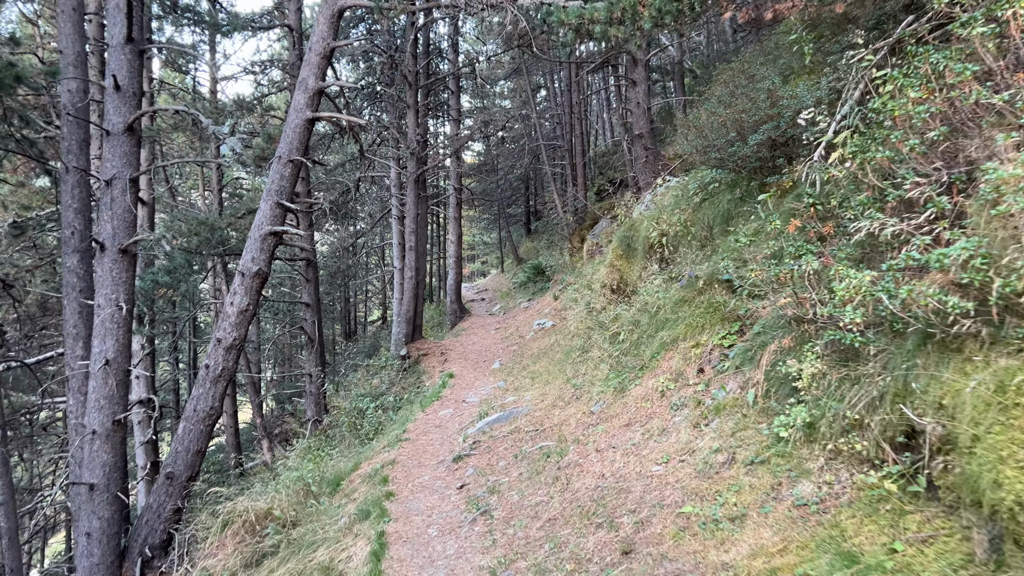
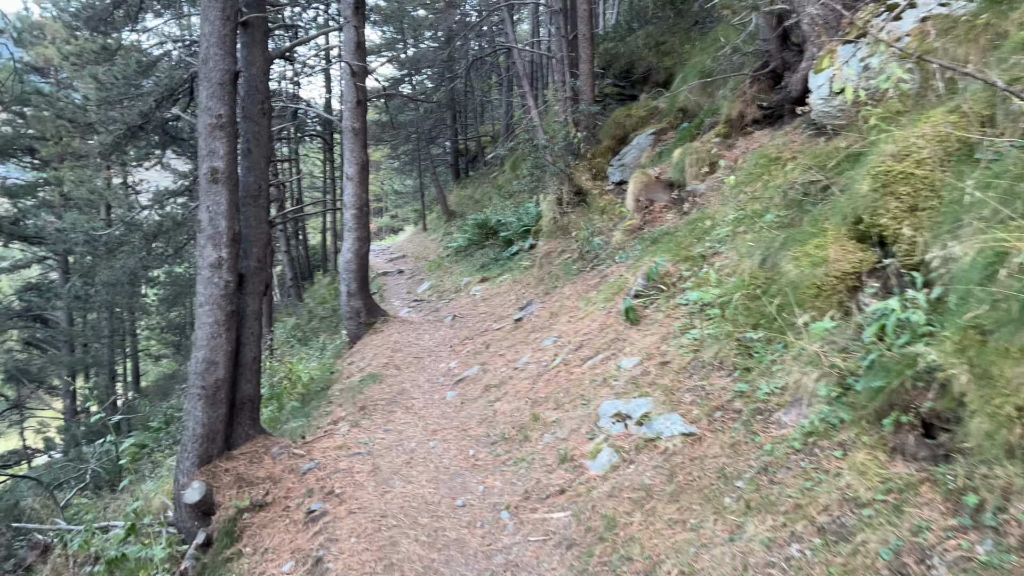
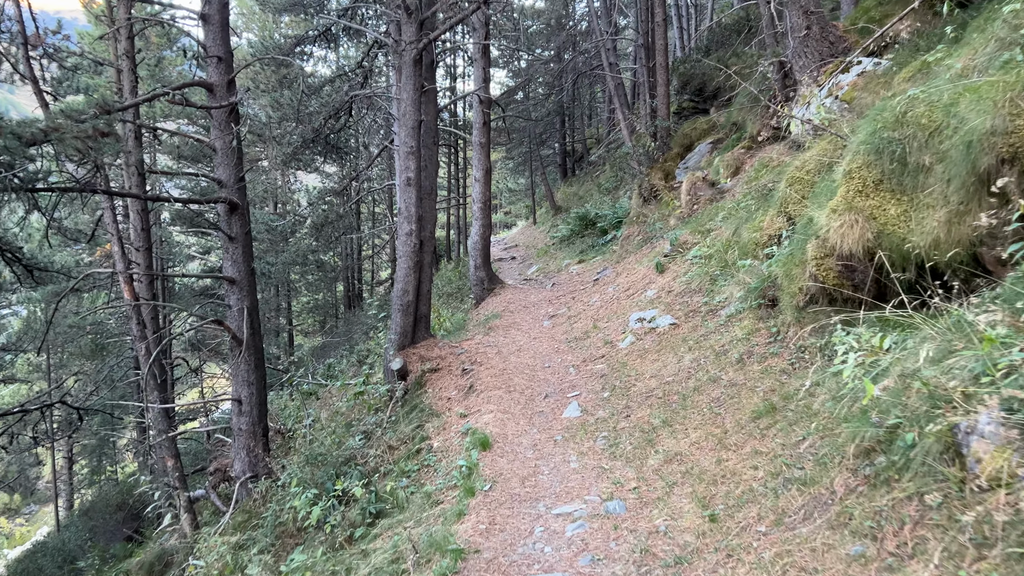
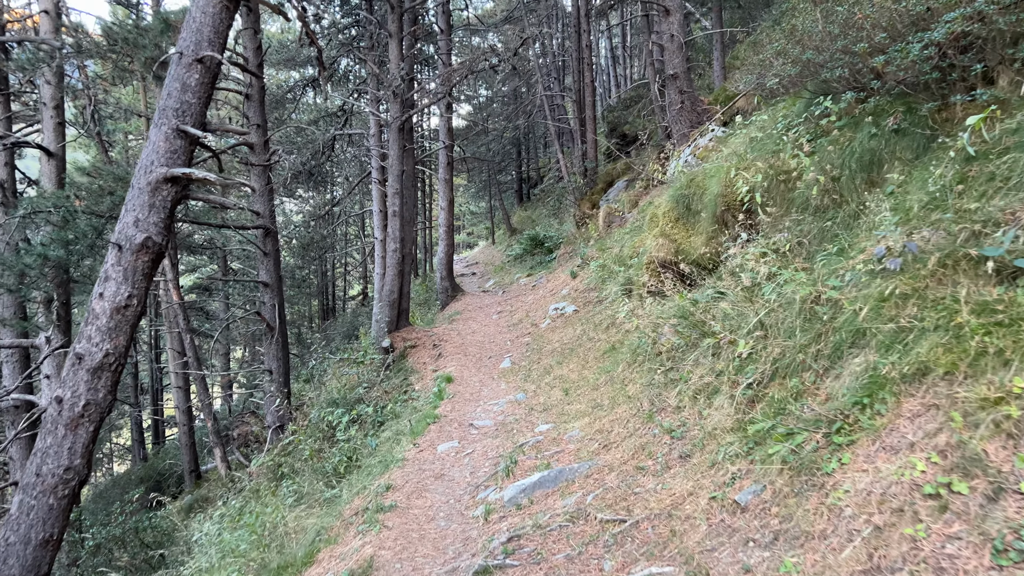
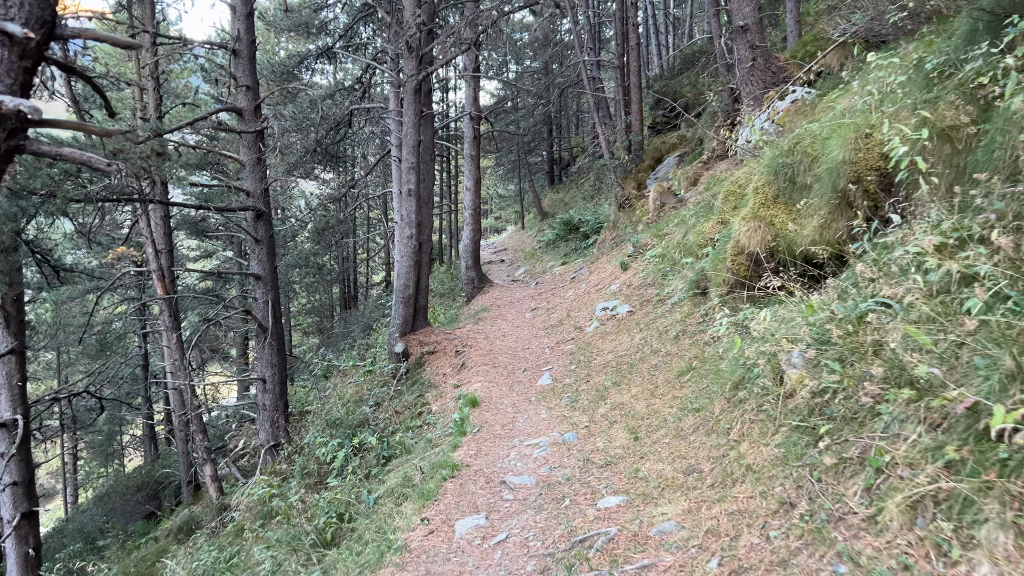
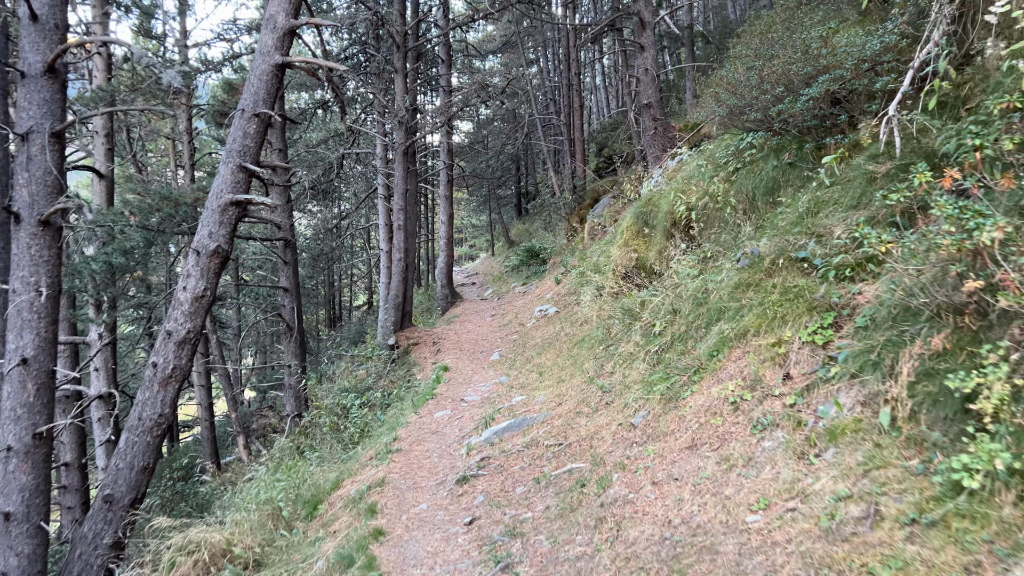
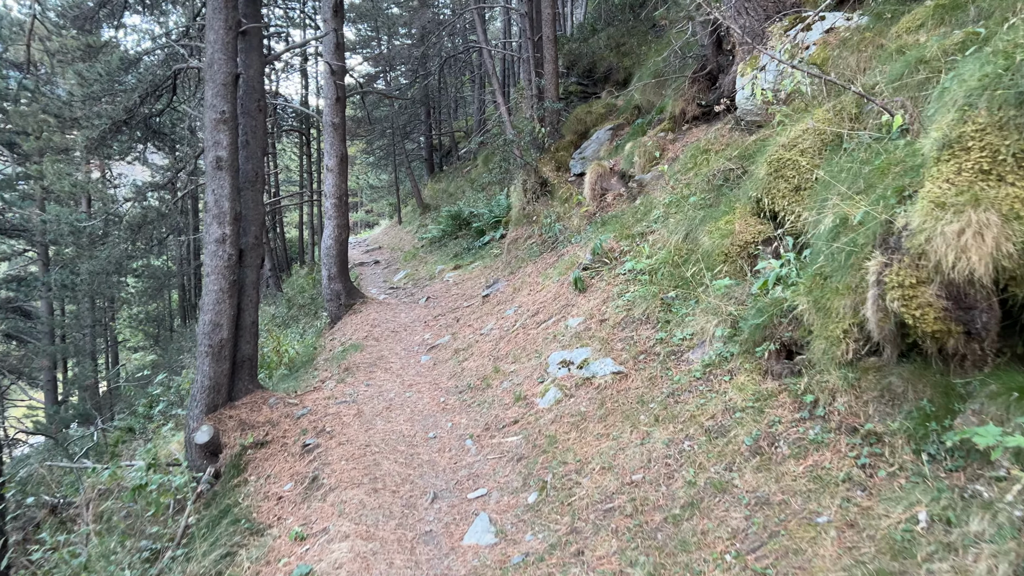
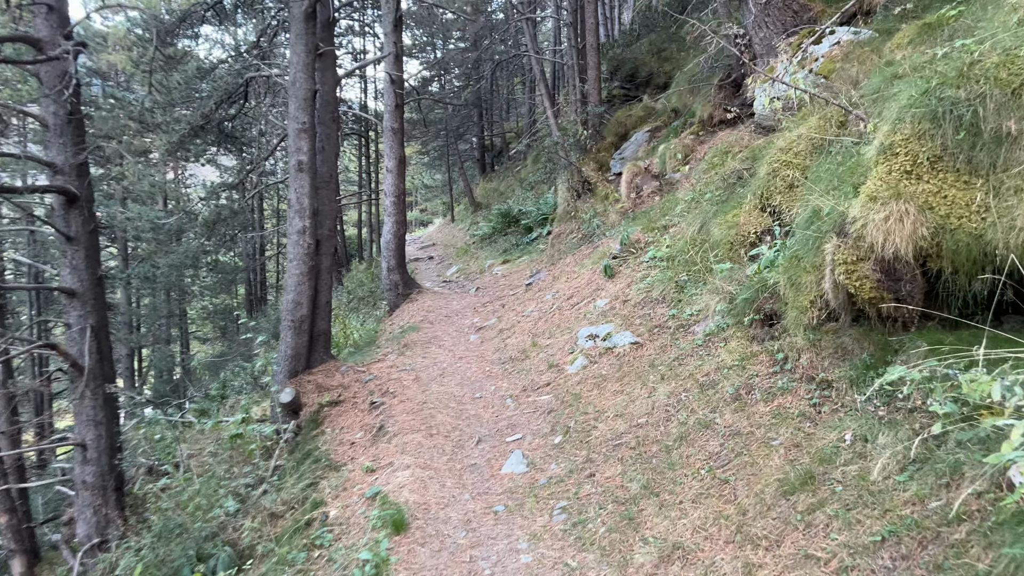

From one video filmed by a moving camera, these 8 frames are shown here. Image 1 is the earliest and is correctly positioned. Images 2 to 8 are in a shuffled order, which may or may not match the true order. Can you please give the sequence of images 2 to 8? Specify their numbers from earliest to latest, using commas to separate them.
6, 4, 5, 3, 8, 7, 2
